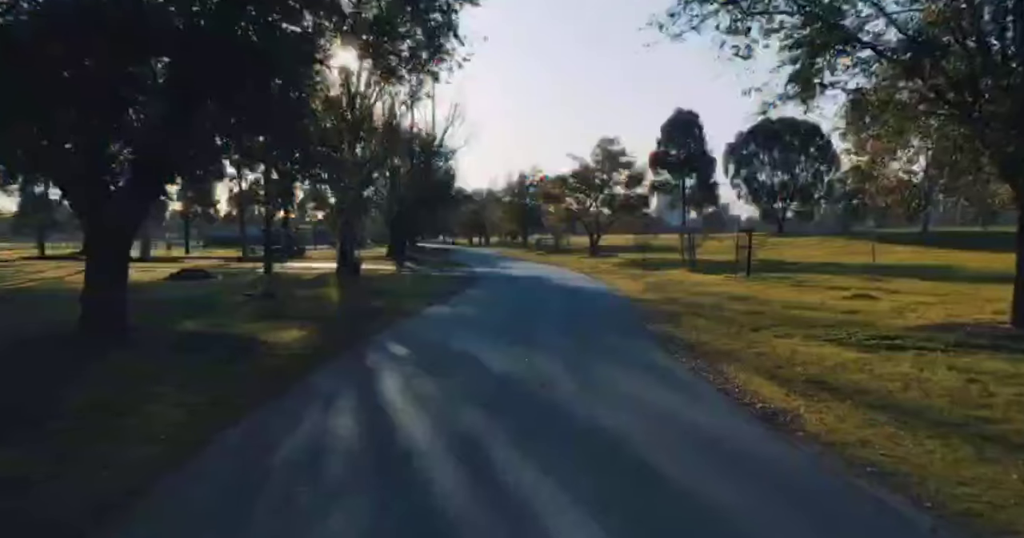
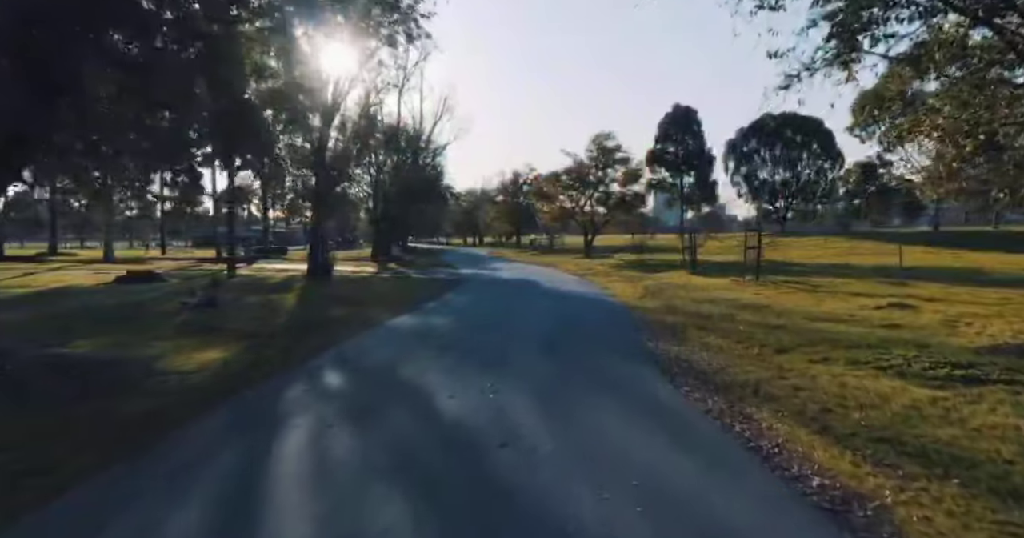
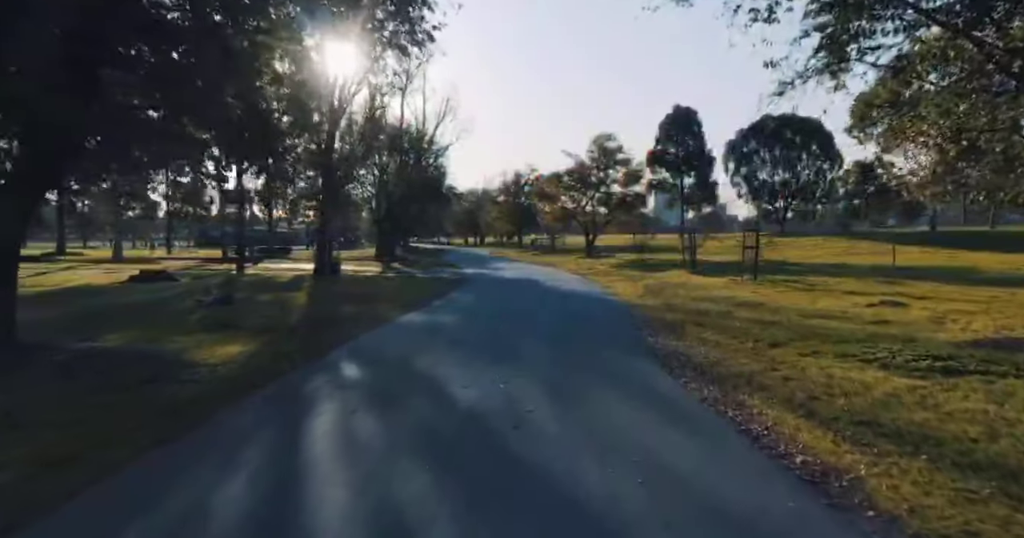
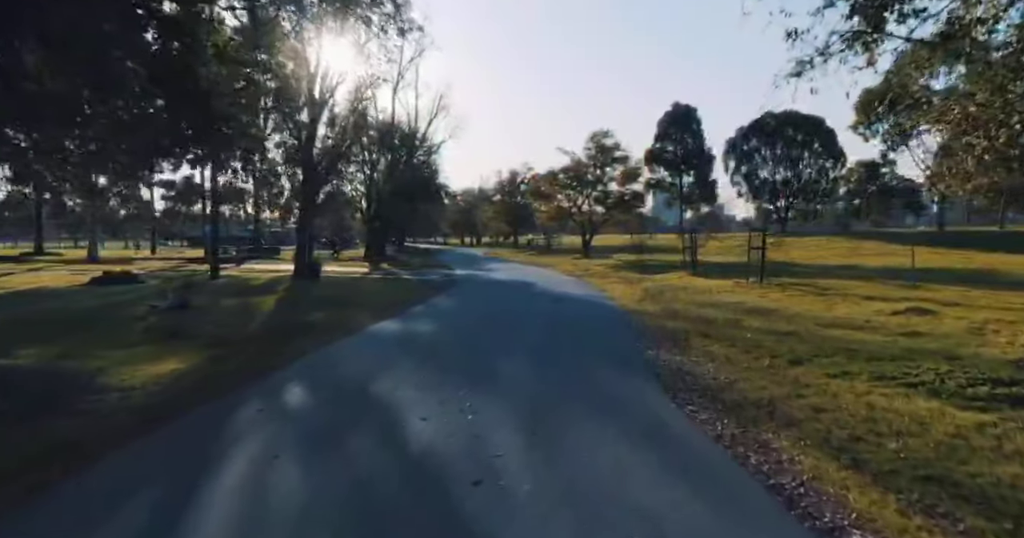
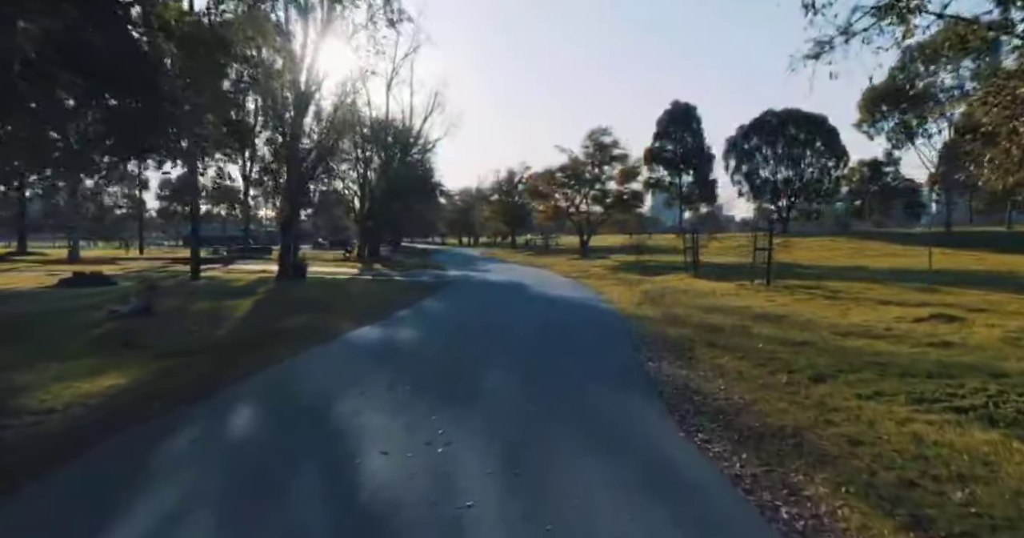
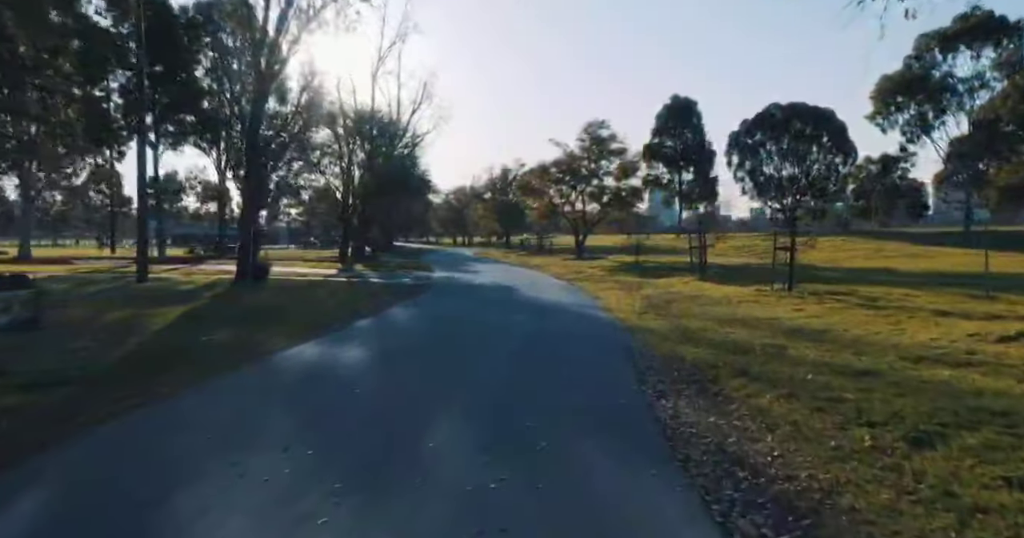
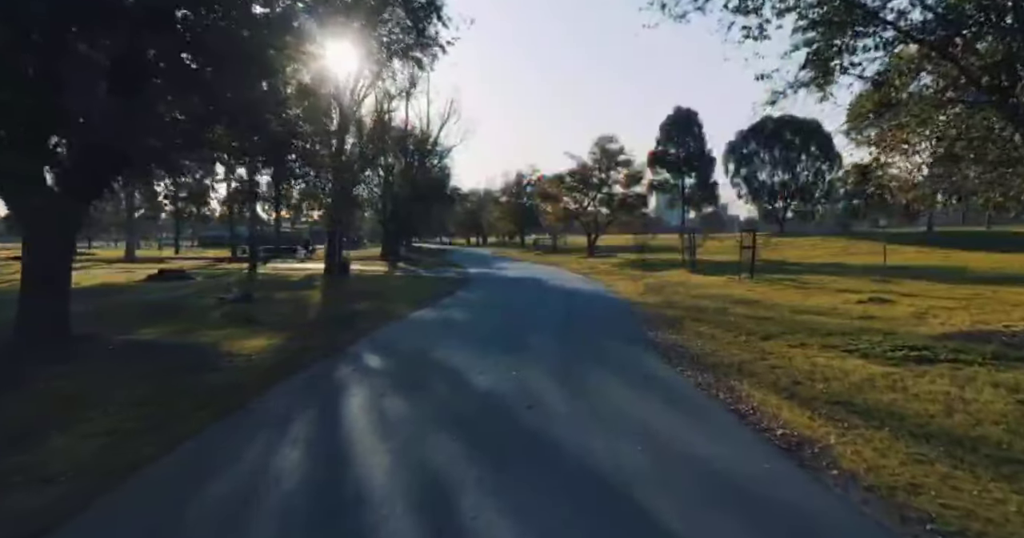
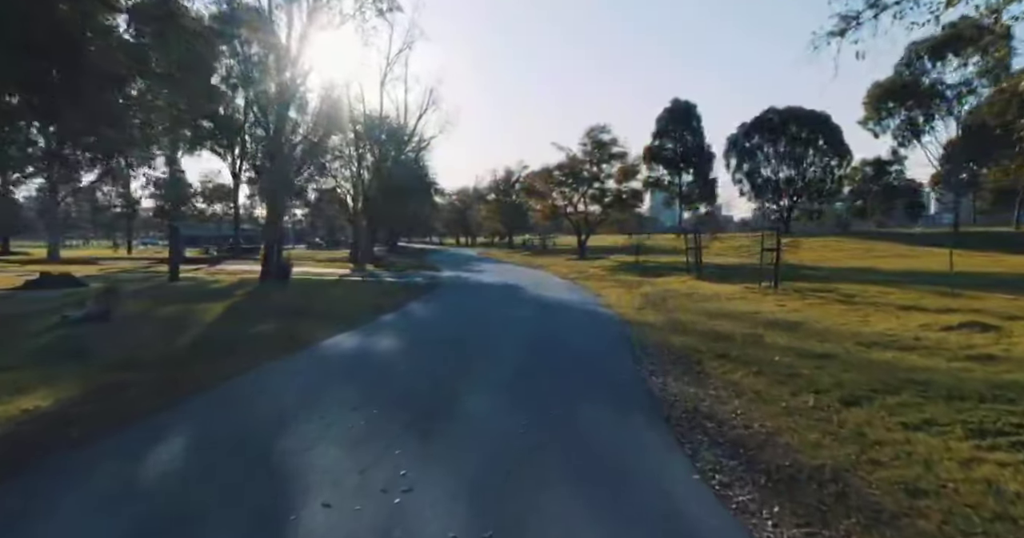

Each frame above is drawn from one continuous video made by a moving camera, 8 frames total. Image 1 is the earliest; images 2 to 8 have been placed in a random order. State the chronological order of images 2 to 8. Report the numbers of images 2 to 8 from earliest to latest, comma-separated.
7, 3, 2, 4, 5, 8, 6
